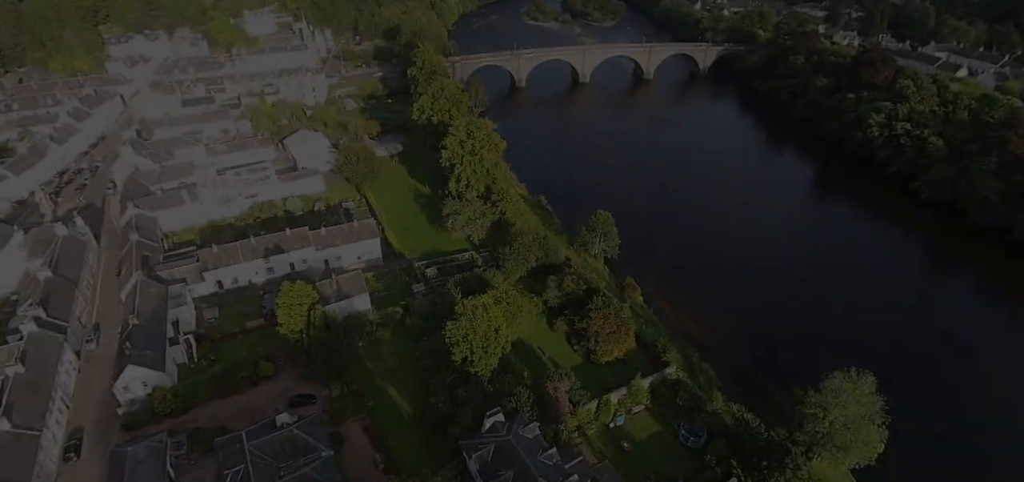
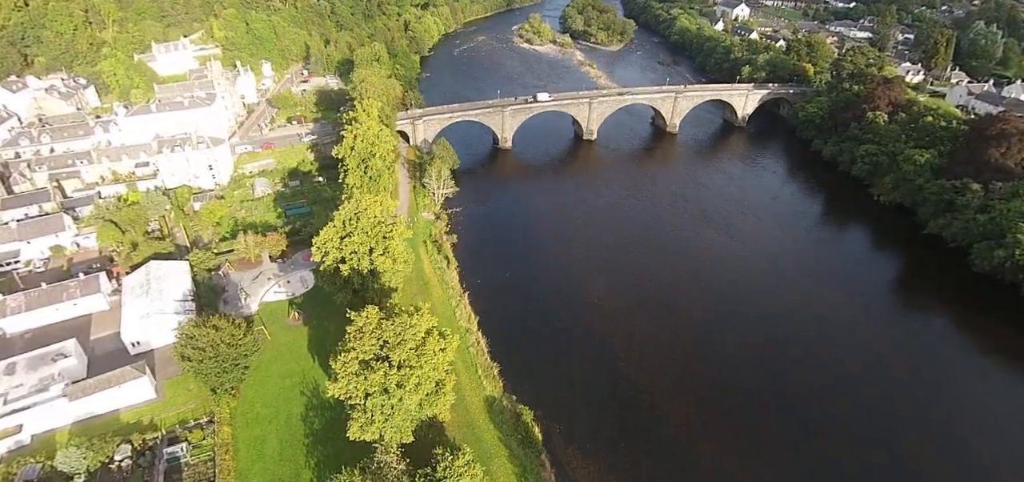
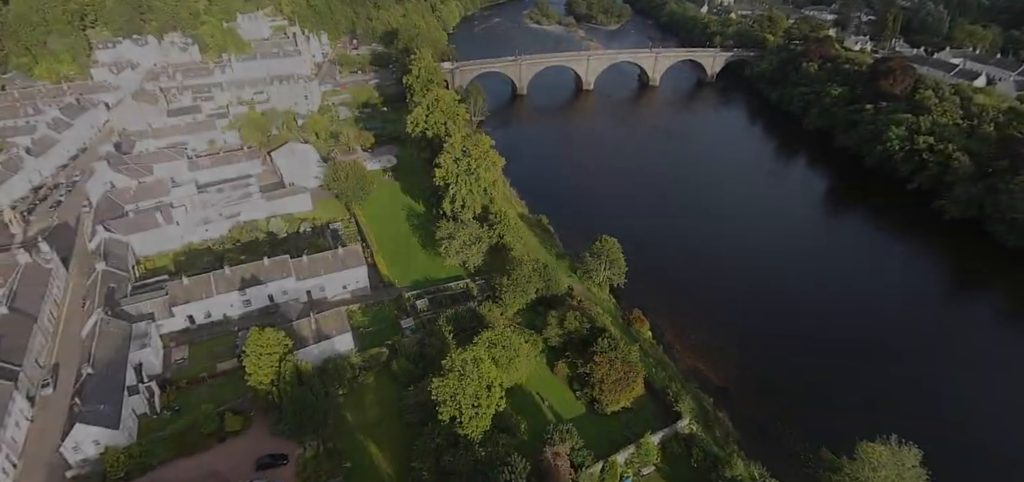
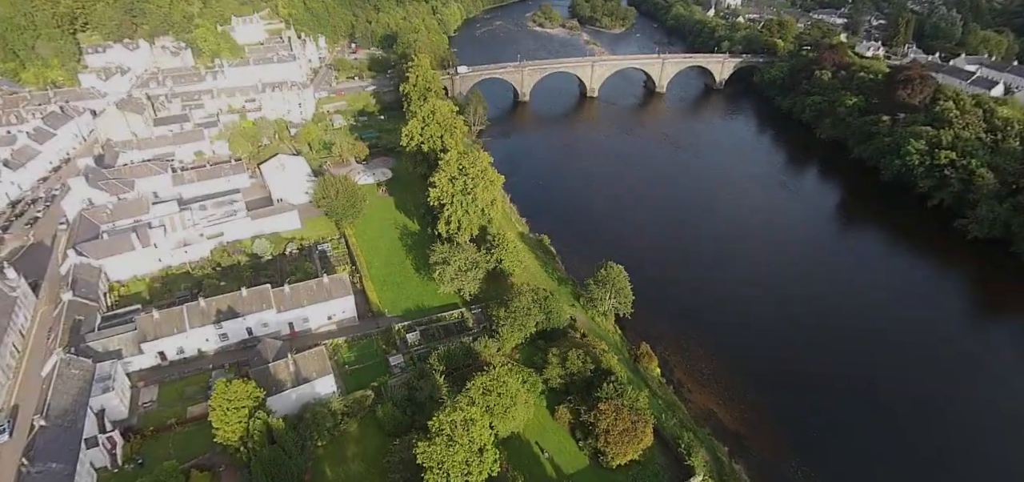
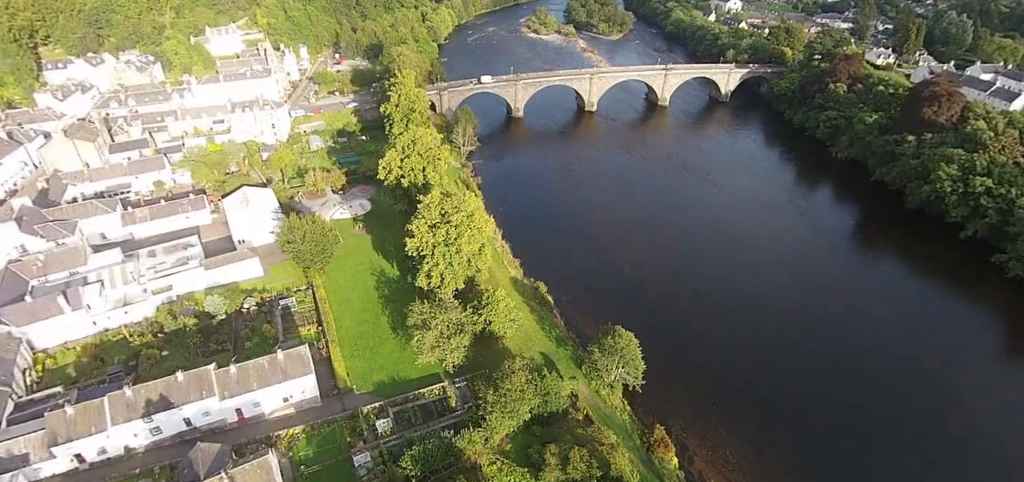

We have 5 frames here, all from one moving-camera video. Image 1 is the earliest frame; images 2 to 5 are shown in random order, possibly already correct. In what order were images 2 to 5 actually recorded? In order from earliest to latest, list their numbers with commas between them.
3, 4, 5, 2
